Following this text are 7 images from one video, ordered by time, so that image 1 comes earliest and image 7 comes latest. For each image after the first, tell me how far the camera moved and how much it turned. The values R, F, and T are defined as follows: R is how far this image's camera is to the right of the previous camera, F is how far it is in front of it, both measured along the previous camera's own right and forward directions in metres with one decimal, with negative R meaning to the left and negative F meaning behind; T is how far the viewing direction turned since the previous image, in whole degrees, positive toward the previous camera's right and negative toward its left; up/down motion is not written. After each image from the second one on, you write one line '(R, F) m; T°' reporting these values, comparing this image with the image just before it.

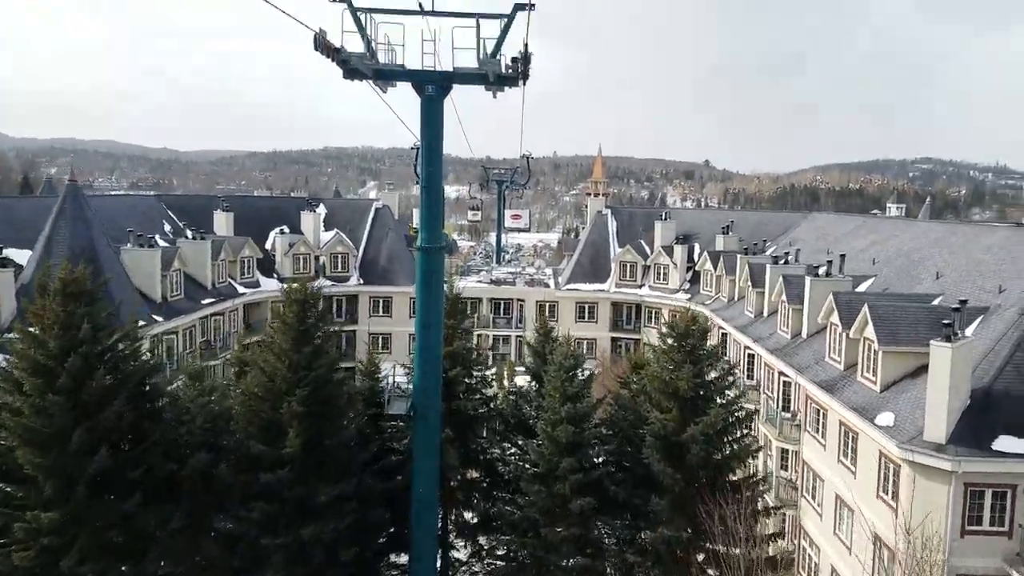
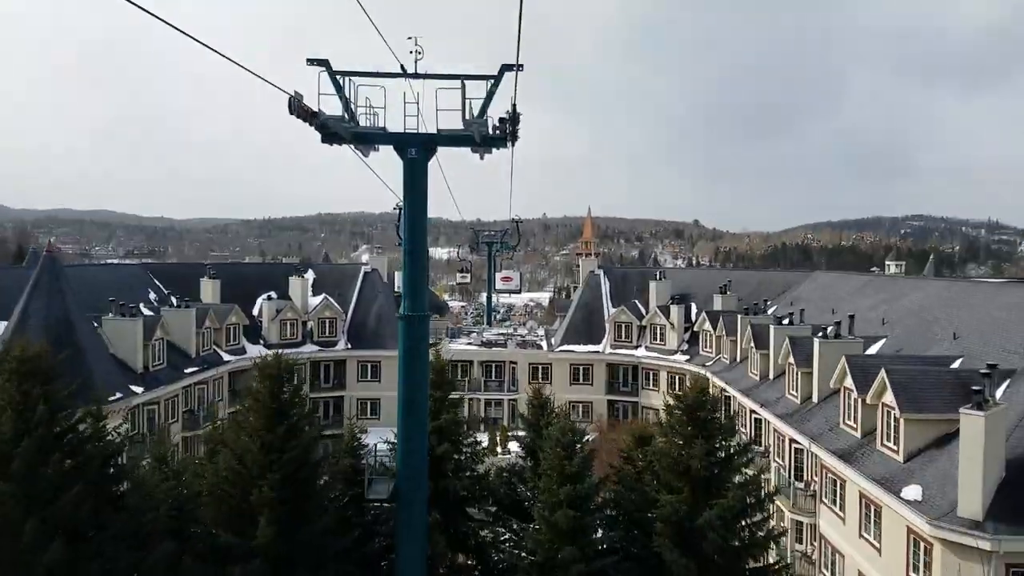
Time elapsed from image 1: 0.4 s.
(+0.1, +1.3) m; 0°
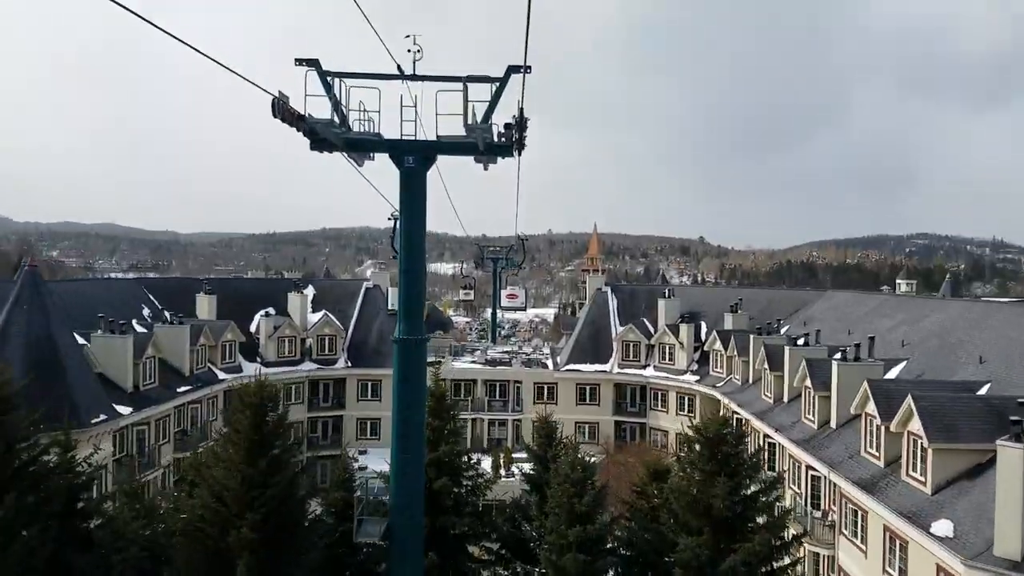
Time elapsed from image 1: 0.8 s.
(0.0, +1.2) m; 0°
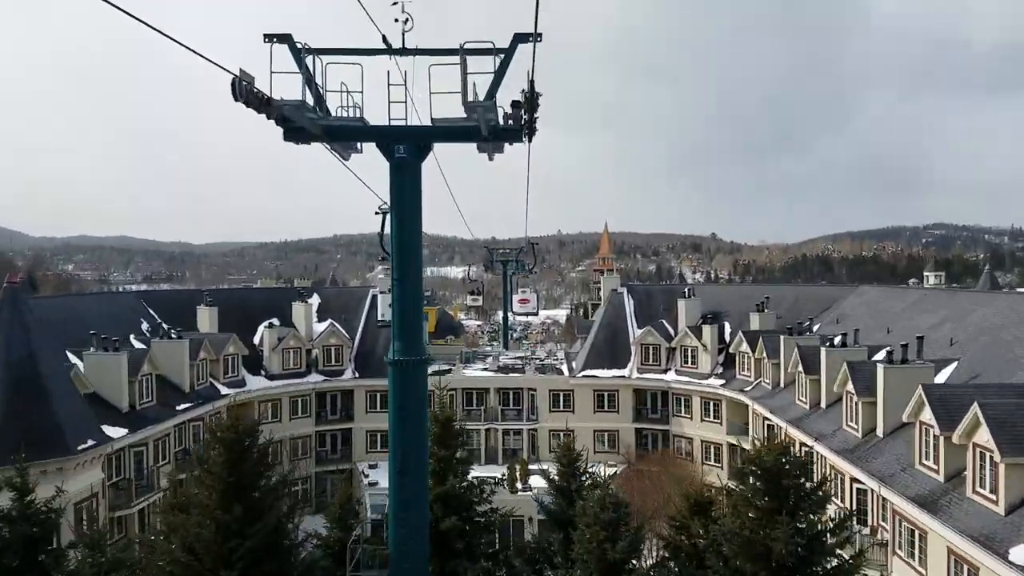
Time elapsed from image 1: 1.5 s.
(0.0, +2.0) m; -1°
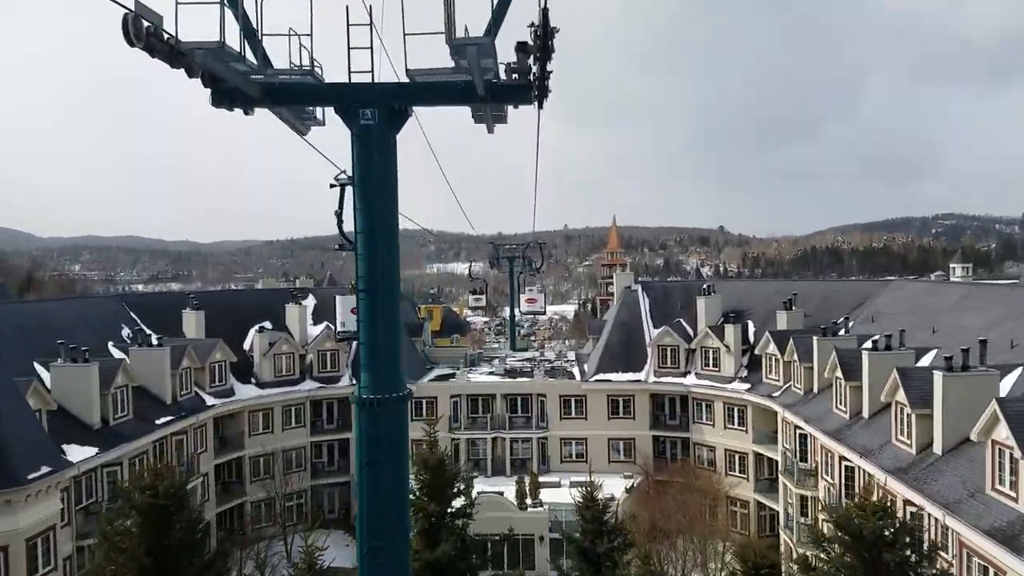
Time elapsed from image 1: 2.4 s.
(0.0, +2.9) m; -1°
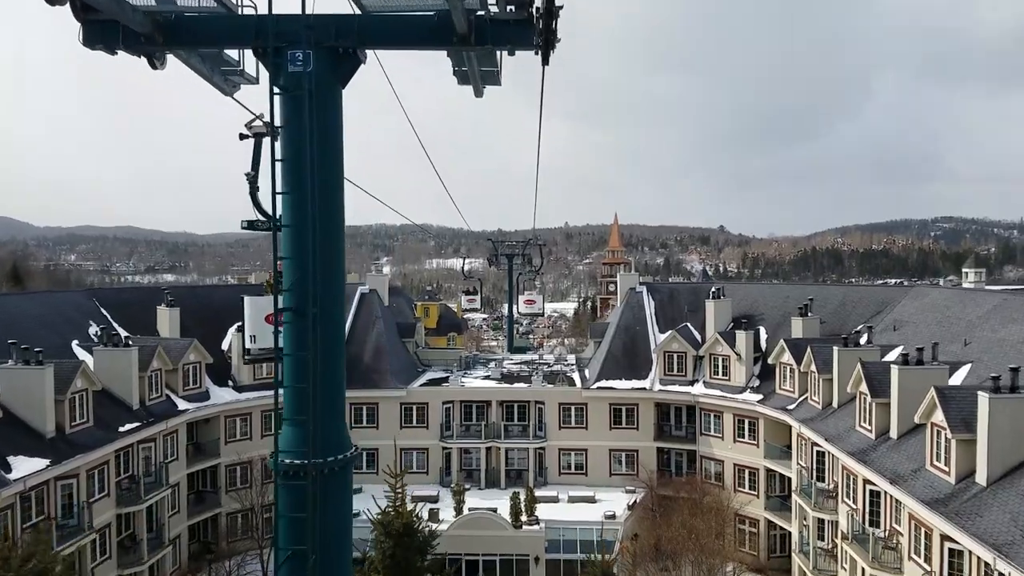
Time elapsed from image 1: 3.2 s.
(+0.1, +2.5) m; 0°
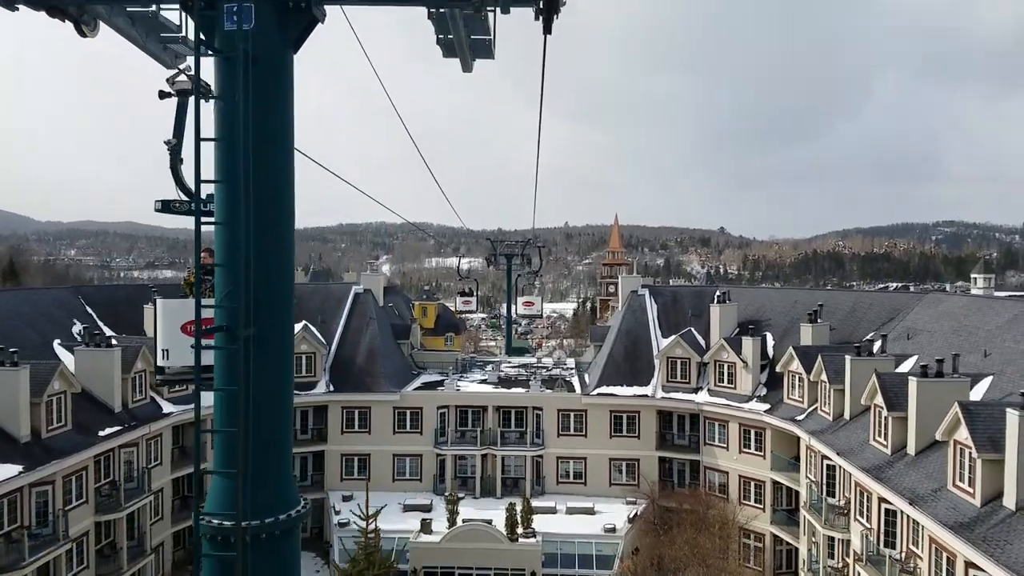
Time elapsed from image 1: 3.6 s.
(0.0, +1.3) m; 0°
